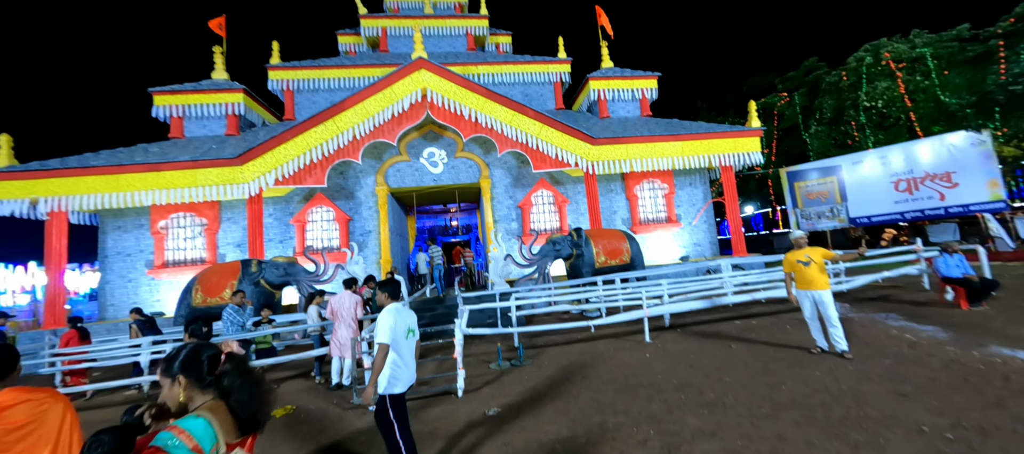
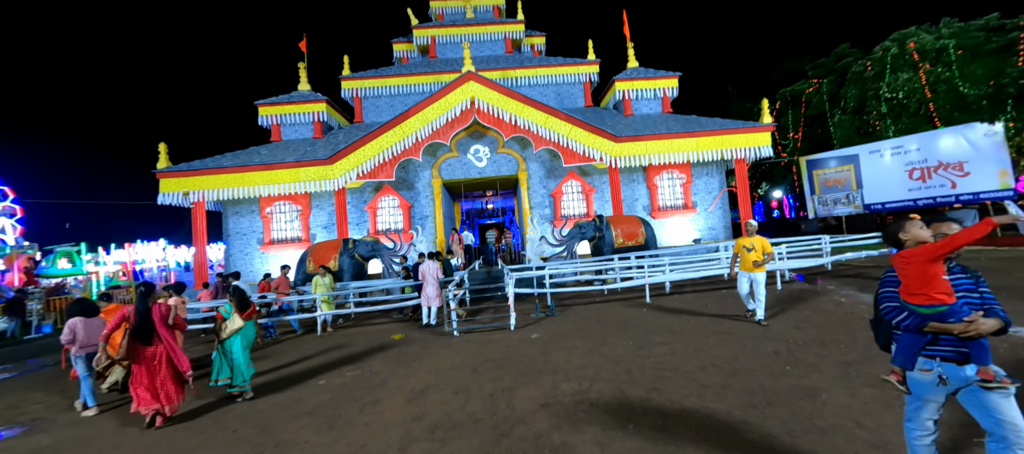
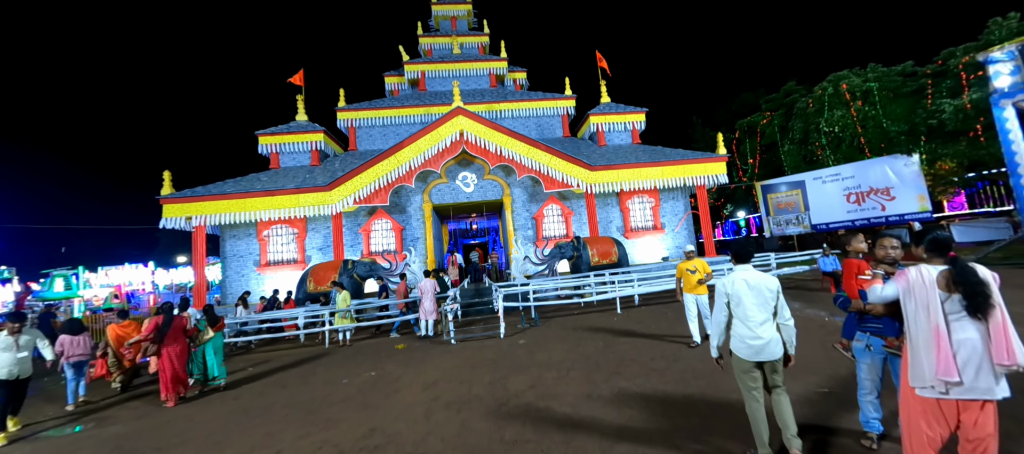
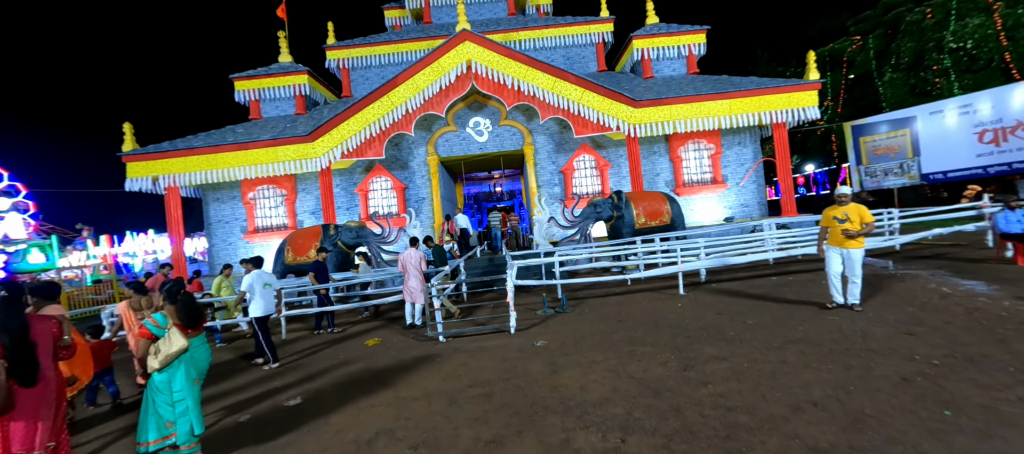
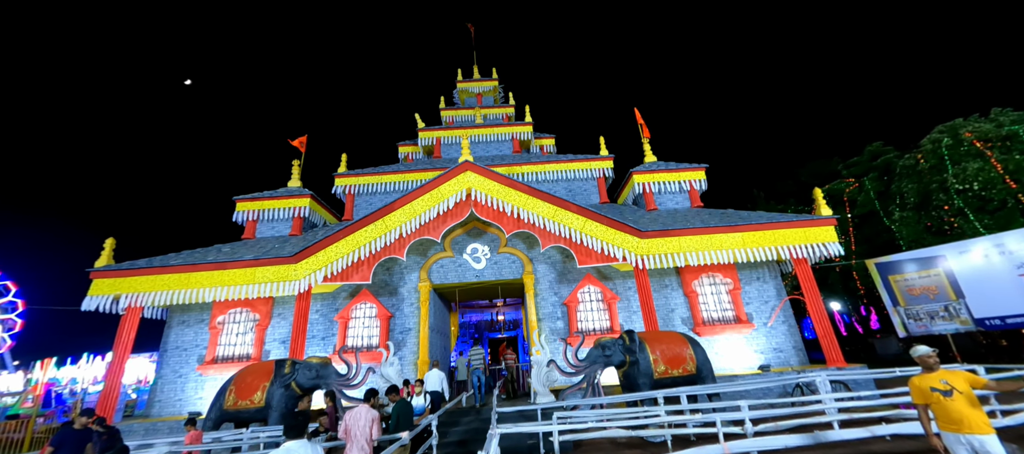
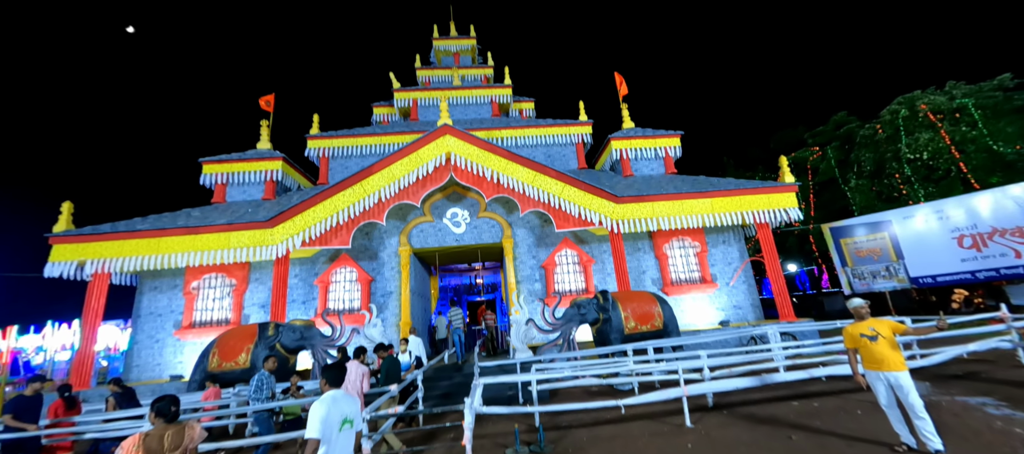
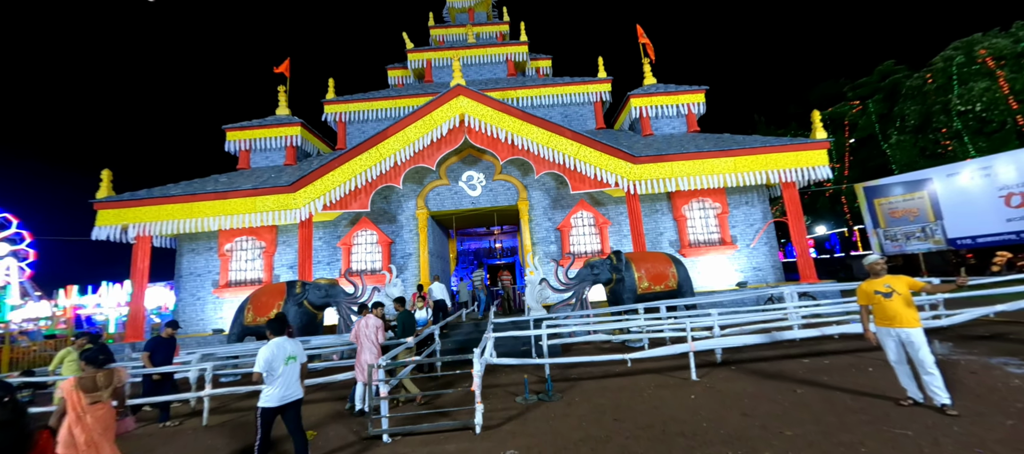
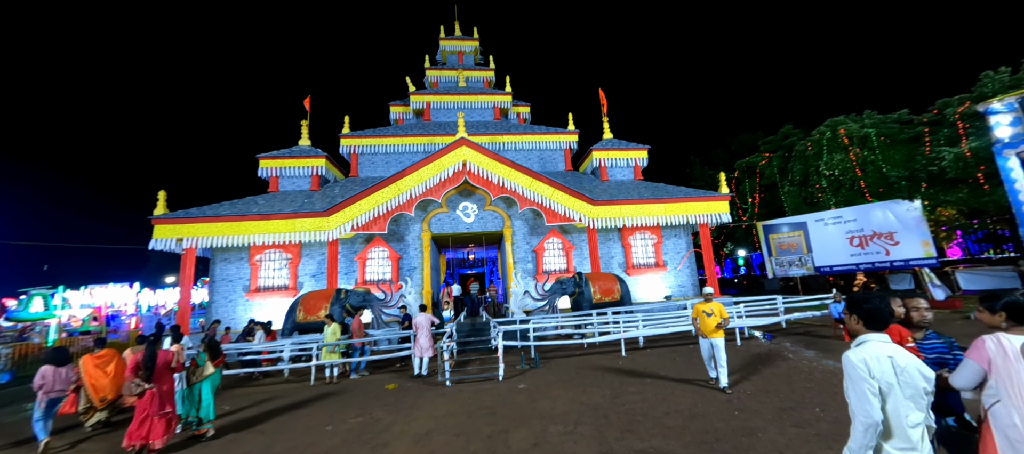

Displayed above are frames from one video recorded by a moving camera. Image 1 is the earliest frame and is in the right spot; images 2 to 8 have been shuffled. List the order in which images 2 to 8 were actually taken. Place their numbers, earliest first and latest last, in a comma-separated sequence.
6, 5, 7, 4, 2, 8, 3
